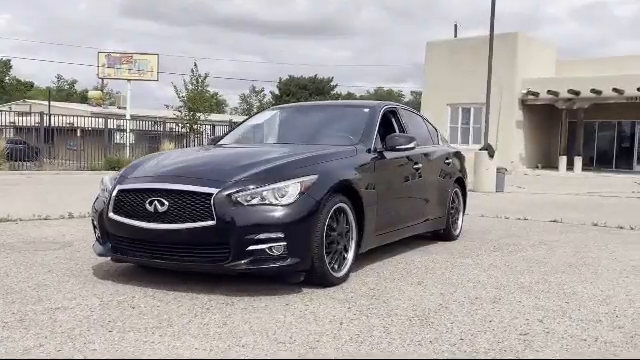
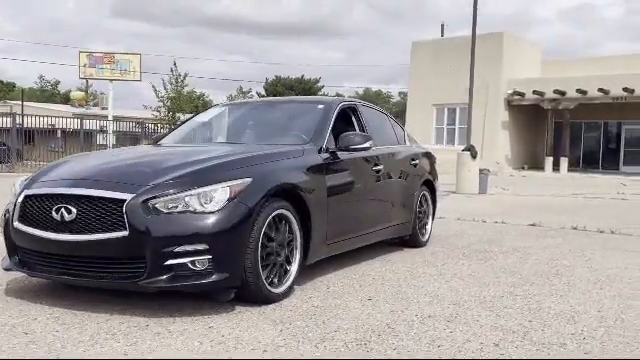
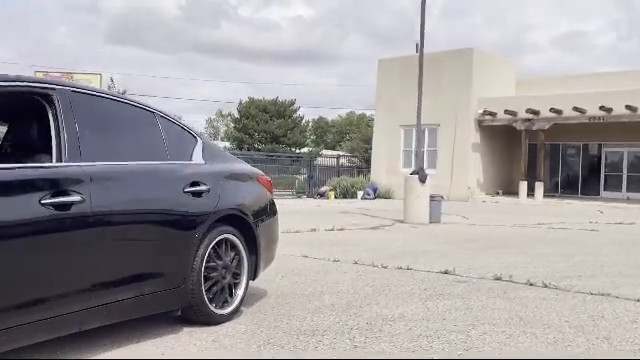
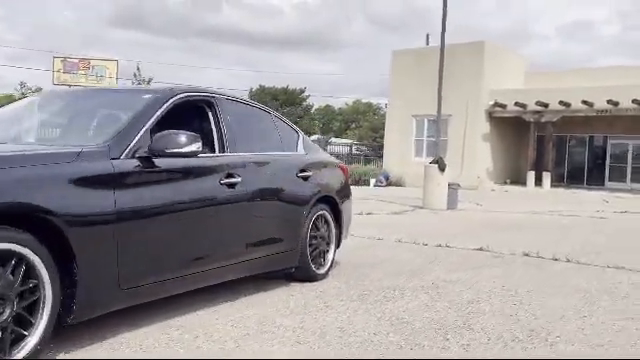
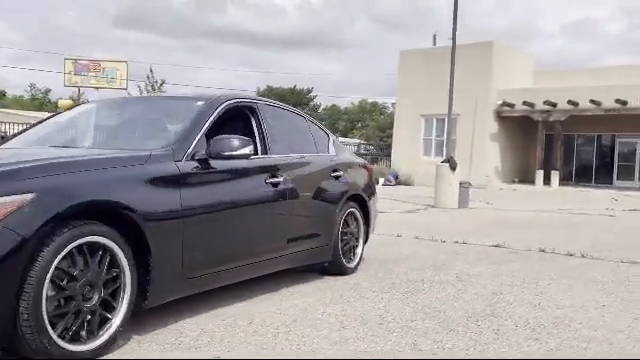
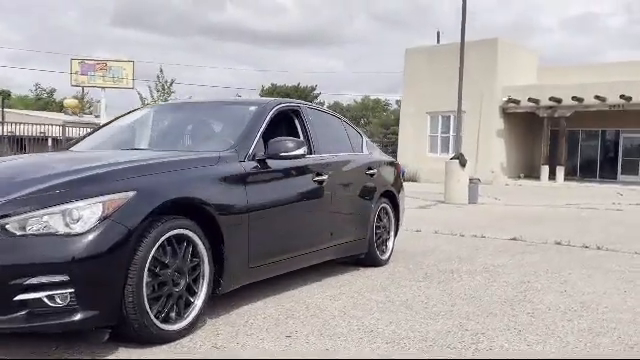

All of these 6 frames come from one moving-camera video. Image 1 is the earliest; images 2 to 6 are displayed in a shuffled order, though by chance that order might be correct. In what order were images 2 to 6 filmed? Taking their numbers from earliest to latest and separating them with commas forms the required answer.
2, 6, 5, 4, 3
